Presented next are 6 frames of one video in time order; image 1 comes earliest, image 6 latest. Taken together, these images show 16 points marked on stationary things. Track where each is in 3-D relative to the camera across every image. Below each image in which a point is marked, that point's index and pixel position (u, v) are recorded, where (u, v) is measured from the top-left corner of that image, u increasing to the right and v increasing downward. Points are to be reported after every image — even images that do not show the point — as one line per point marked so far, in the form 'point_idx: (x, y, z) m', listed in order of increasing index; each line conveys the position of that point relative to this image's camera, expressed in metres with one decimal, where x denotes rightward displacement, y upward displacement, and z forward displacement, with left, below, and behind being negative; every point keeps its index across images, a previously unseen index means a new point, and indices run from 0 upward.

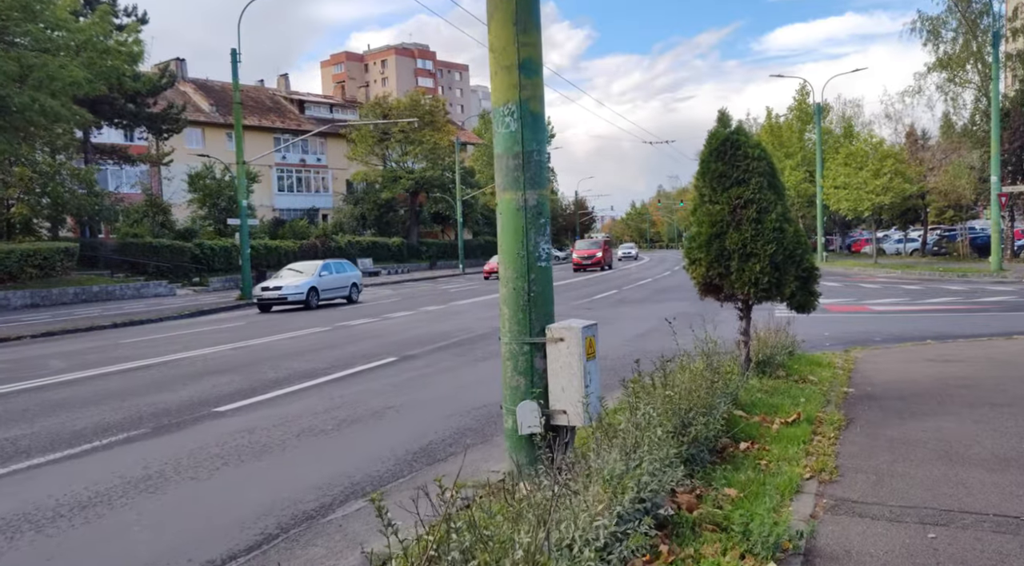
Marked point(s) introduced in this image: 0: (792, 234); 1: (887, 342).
0: (+2.5, +0.5, +7.6) m
1: (+6.0, -1.0, +13.5) m
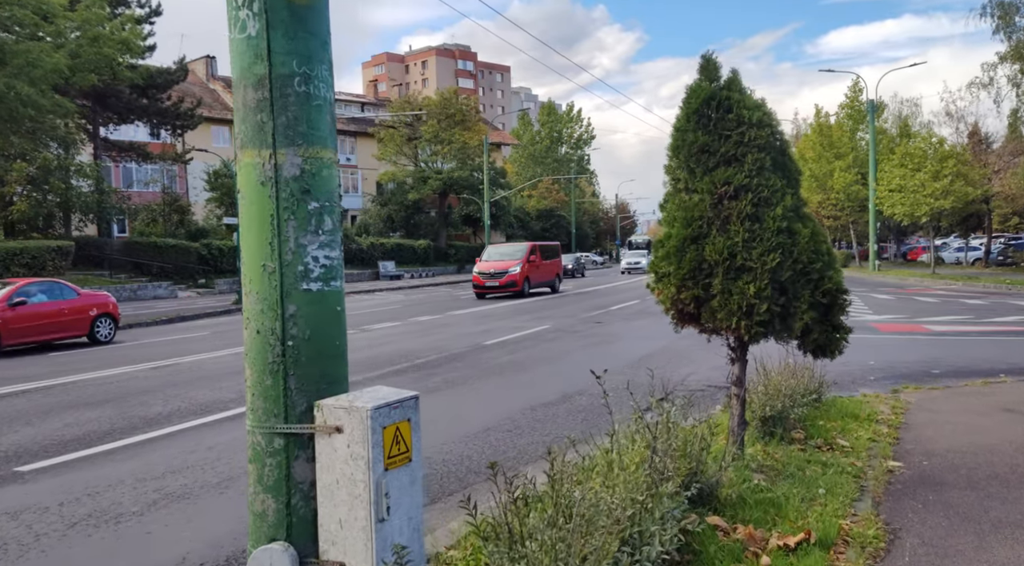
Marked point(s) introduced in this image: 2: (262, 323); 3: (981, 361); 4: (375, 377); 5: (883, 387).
0: (+1.7, +0.3, +5.0) m
1: (+5.6, -1.2, +10.8) m
2: (-0.9, -0.1, +2.9) m
3: (+6.8, -1.1, +12.4) m
4: (-1.7, -1.2, +10.8) m
5: (+4.4, -1.3, +10.1) m
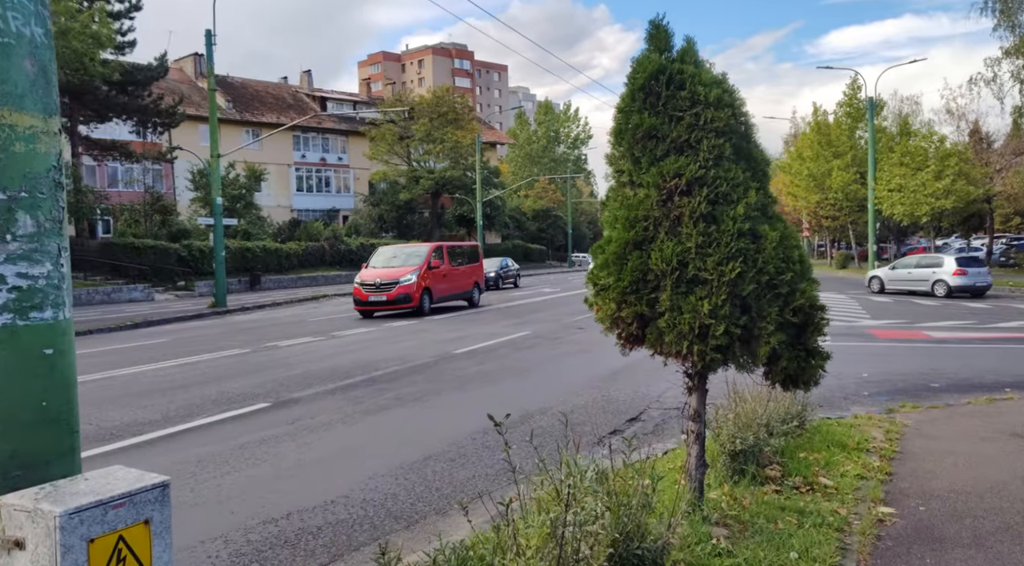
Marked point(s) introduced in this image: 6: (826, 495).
0: (+1.3, +0.2, +4.1) m
1: (+5.1, -1.3, +9.8) m
2: (-1.3, -0.2, +1.9) m
3: (+6.4, -1.2, +11.4) m
4: (-2.2, -1.3, +9.9) m
5: (+3.9, -1.3, +9.1) m
6: (+1.9, -1.3, +5.2) m
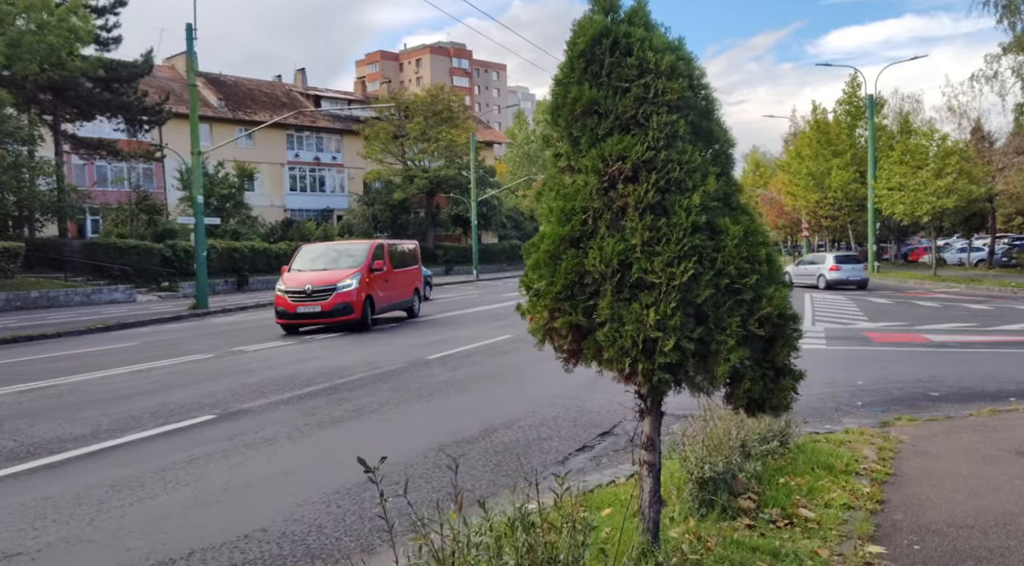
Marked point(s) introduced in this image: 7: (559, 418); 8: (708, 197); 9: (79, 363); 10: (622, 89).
0: (+0.9, +0.2, +3.4) m
1: (+4.7, -1.3, +9.1) m
2: (-1.7, -0.2, +1.3) m
3: (+6.0, -1.2, +10.7) m
4: (-2.6, -1.3, +9.2) m
5: (+3.6, -1.3, +8.4) m
6: (+1.6, -1.3, +4.5) m
7: (+0.5, -1.3, +8.5) m
8: (+0.8, +0.3, +3.4) m
9: (-6.6, -1.2, +12.9) m
10: (+0.5, +0.8, +3.6) m
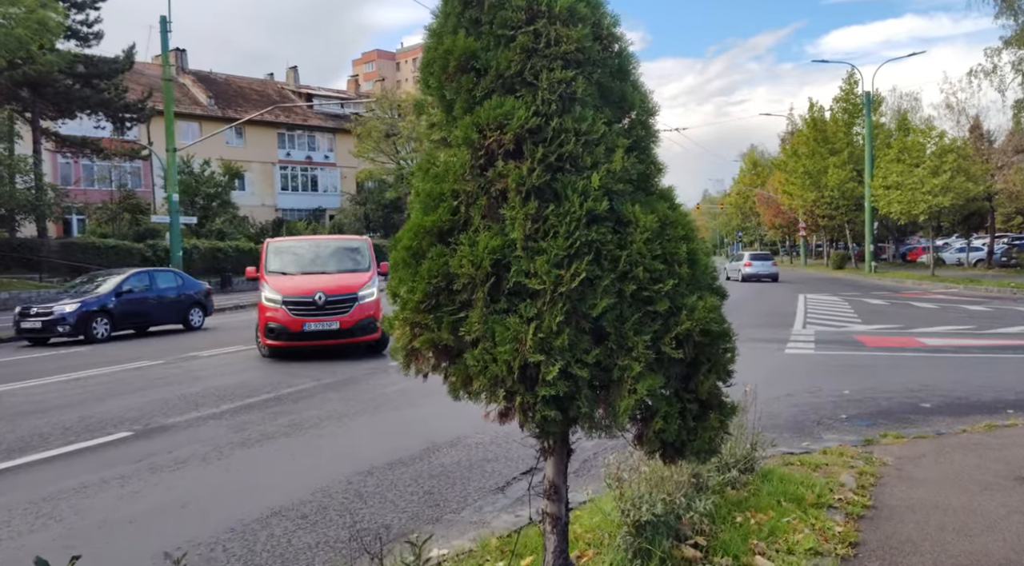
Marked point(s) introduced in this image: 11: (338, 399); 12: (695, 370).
0: (+0.4, +0.2, +2.6) m
1: (+4.3, -1.3, +8.3) m
2: (-2.2, -0.3, +0.5) m
3: (+5.5, -1.3, +9.9) m
4: (-3.0, -1.3, +8.4) m
5: (+3.1, -1.4, +7.6) m
6: (+1.1, -1.3, +3.8) m
7: (0.0, -1.4, +7.7) m
8: (+0.3, +0.3, +2.6) m
9: (-7.1, -1.3, +12.2) m
10: (0.0, +0.8, +2.8) m
11: (-2.0, -1.3, +9.6) m
12: (+0.6, -0.3, +2.7) m
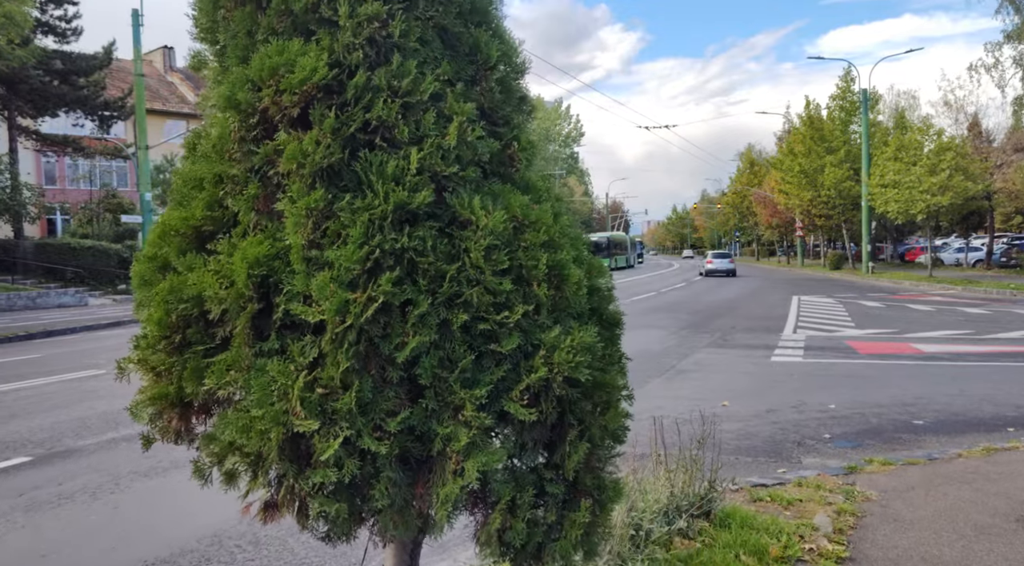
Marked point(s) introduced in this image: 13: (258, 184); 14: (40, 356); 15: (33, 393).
0: (0.0, +0.1, +1.8) m
1: (+3.8, -1.4, +7.5) m
2: (-2.6, -0.3, -0.3) m
3: (+5.1, -1.3, +9.1) m
4: (-3.5, -1.4, +7.6) m
5: (+2.6, -1.4, +6.8) m
6: (+0.6, -1.4, +2.9) m
7: (-0.5, -1.4, +6.9) m
8: (-0.2, +0.3, +1.8) m
9: (-7.5, -1.3, +11.3) m
10: (-0.5, +0.7, +2.0) m
11: (-2.4, -1.4, +8.8) m
12: (+0.1, -0.3, +1.9) m
13: (-0.6, +0.2, +1.9) m
14: (-8.1, -1.3, +14.5) m
15: (-5.6, -1.3, +9.9) m
